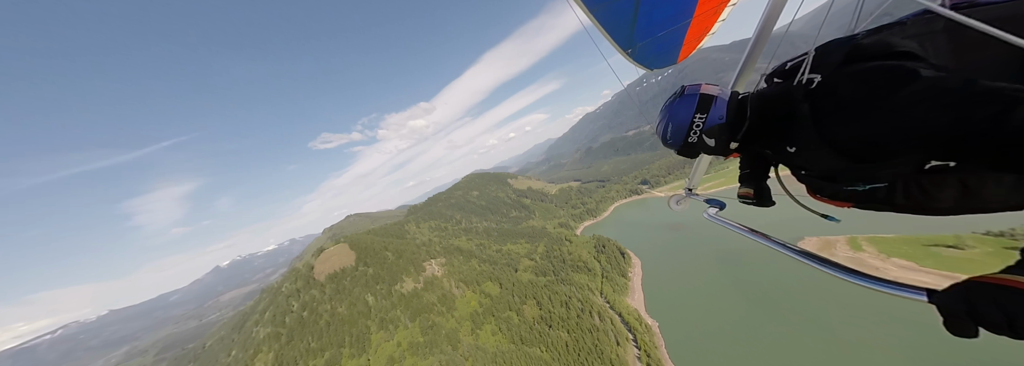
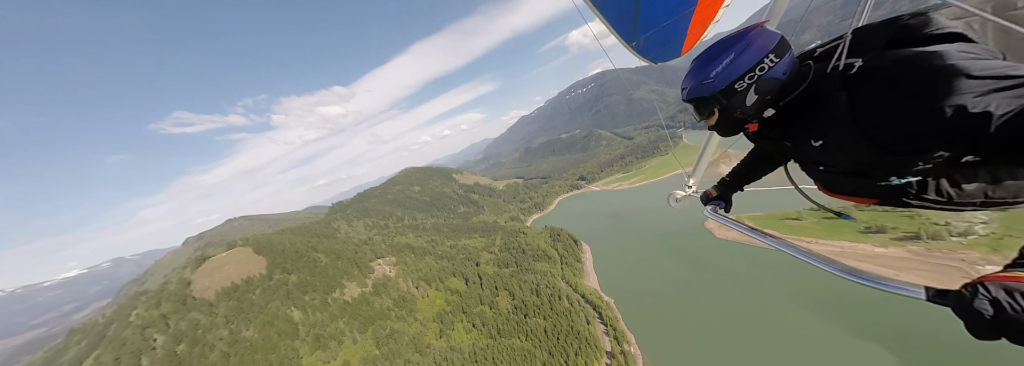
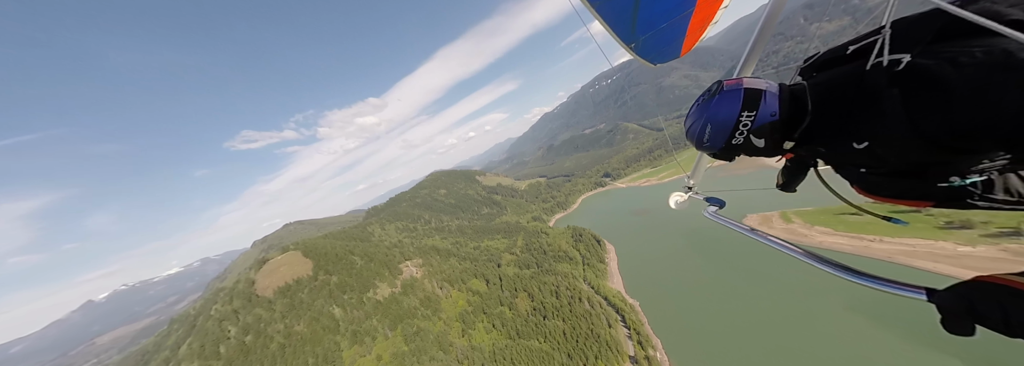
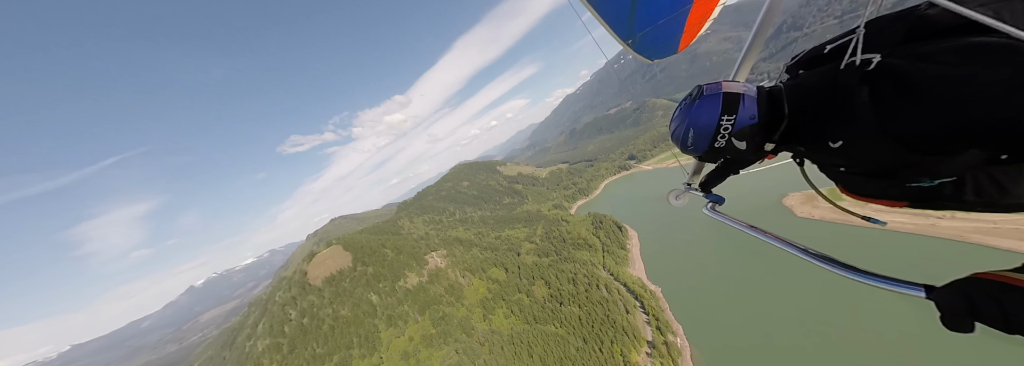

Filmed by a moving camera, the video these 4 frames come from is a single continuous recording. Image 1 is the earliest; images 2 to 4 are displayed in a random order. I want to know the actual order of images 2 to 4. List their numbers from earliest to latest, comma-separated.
4, 3, 2
